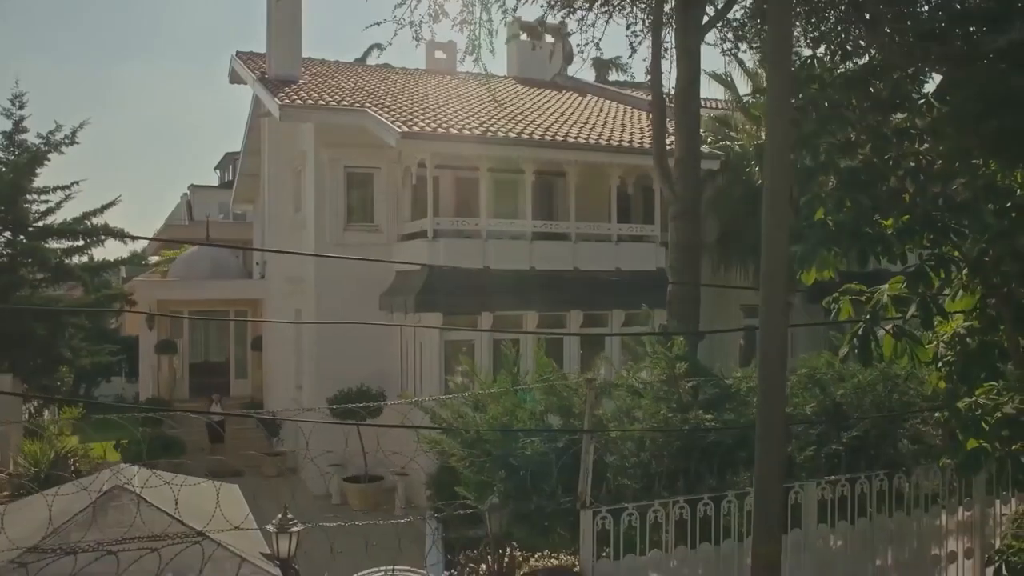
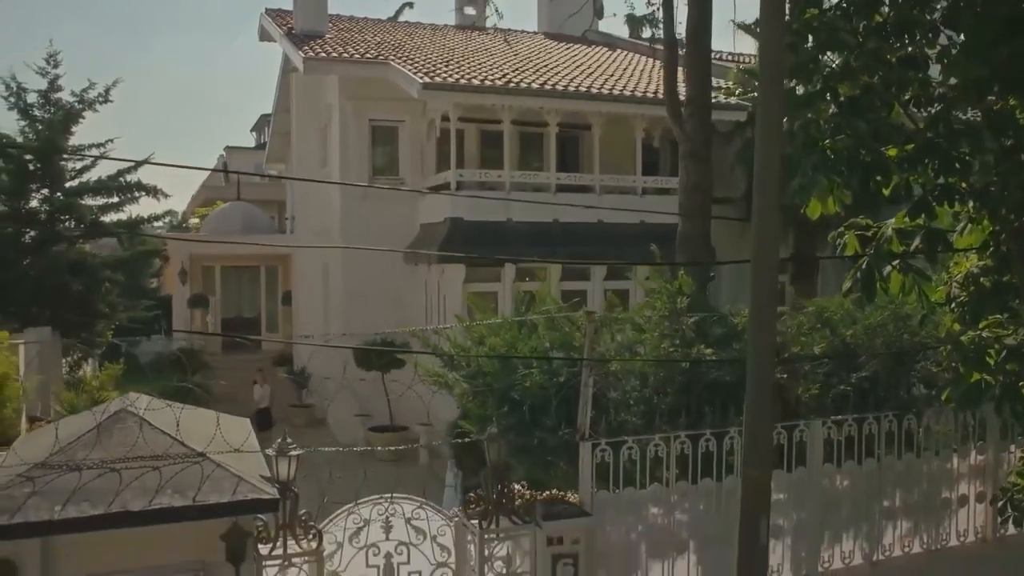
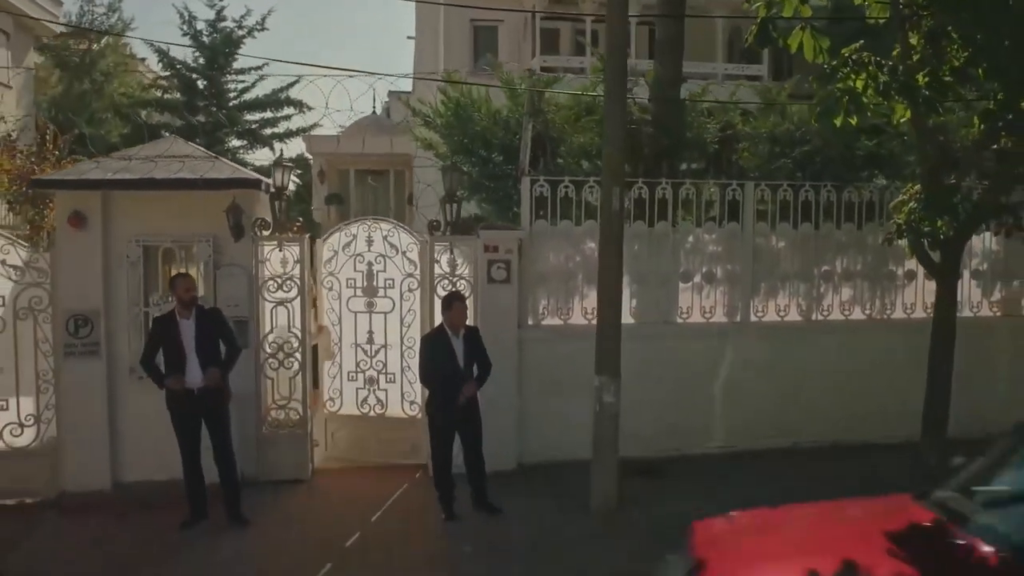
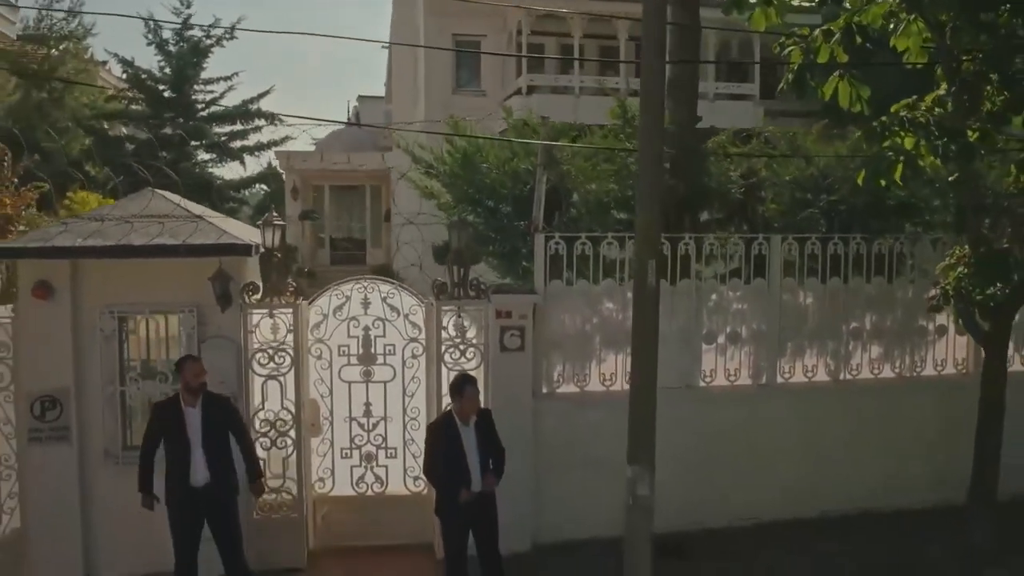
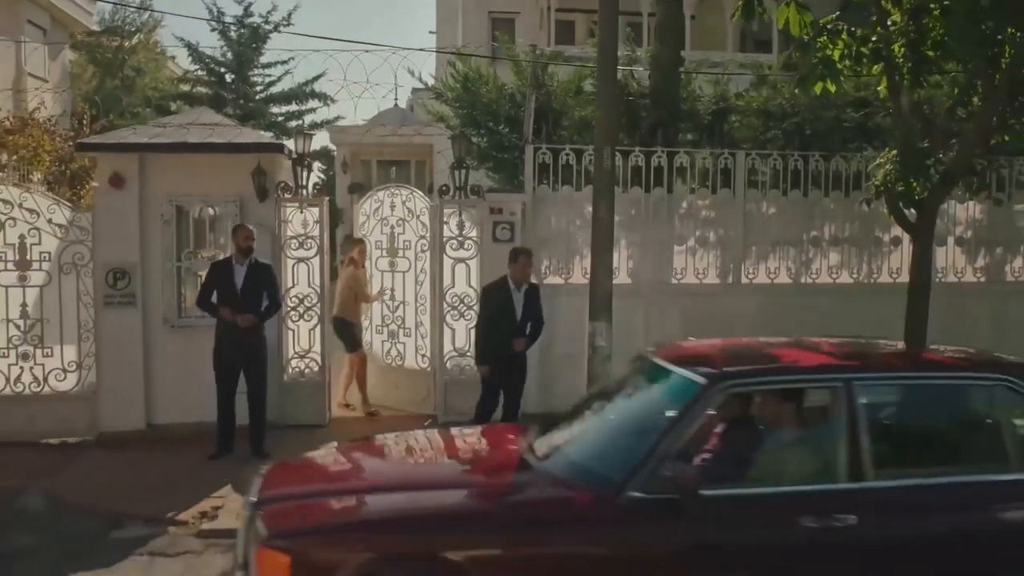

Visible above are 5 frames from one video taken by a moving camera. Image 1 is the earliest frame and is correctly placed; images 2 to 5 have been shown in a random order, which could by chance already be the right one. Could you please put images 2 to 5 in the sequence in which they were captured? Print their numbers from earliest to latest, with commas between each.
2, 4, 3, 5
